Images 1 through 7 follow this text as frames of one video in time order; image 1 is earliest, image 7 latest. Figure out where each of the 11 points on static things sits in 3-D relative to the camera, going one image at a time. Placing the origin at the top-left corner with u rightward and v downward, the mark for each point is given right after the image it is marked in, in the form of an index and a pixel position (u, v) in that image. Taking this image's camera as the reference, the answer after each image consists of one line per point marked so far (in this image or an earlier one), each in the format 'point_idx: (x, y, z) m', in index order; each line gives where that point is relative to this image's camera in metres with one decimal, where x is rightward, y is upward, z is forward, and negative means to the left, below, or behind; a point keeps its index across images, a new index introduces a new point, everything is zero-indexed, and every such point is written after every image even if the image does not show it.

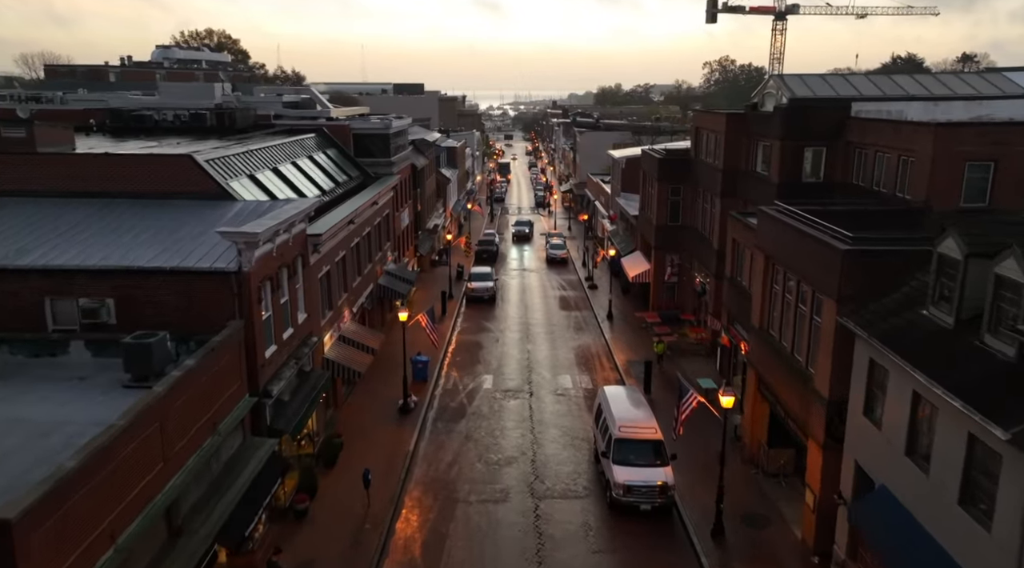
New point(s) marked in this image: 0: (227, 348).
0: (-6.1, -1.4, +18.7) m
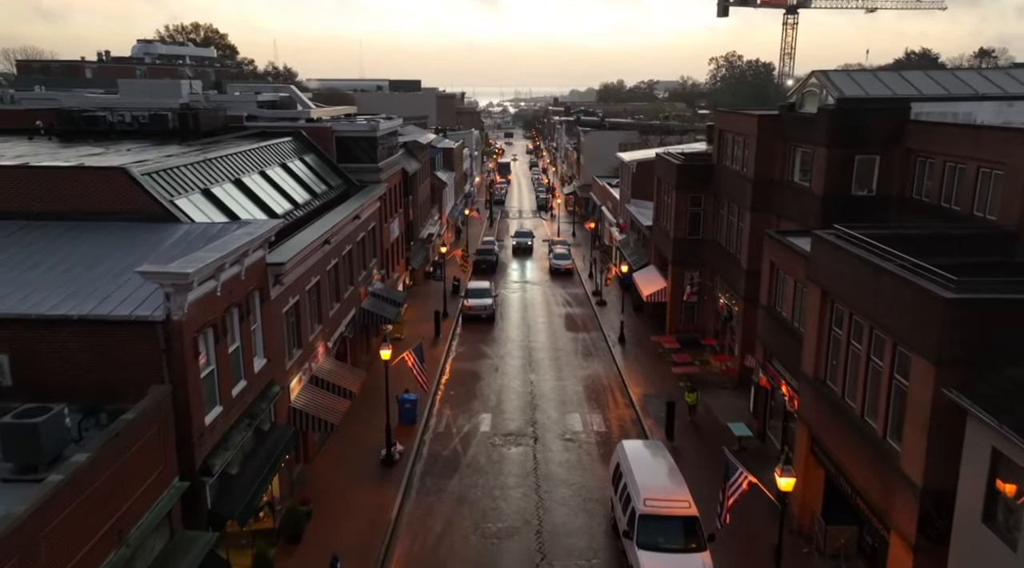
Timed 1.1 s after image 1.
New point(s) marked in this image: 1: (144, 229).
0: (-6.1, -2.3, +14.5) m
1: (-8.4, +1.3, +19.9) m
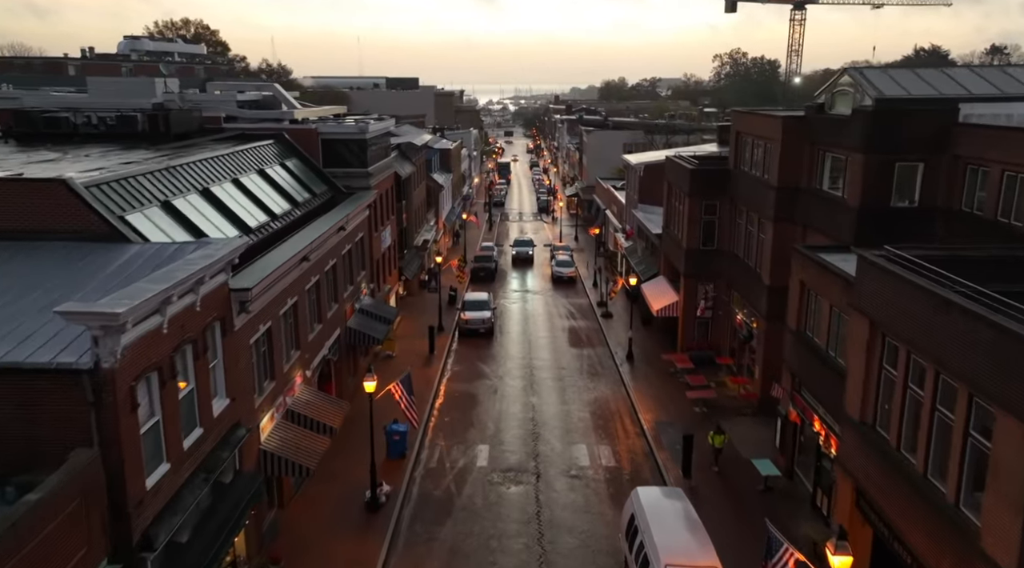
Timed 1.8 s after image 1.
0: (-6.1, -2.9, +11.8) m
1: (-8.4, +0.7, +17.2) m
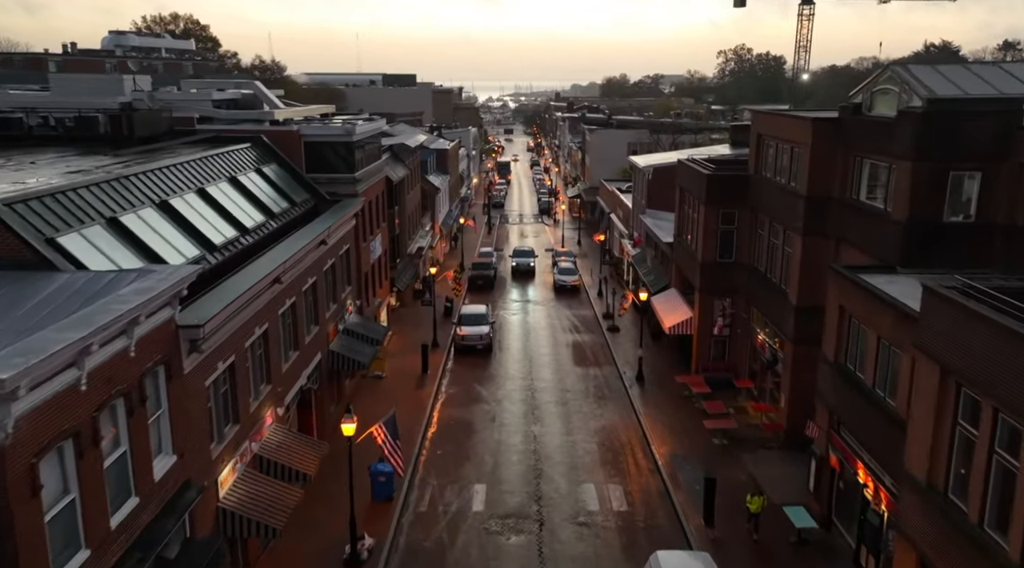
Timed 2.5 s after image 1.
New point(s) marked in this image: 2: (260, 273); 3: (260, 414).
0: (-6.1, -3.6, +9.1) m
1: (-8.5, 0.0, +14.4) m
2: (-5.8, +0.3, +19.9) m
3: (-5.7, -2.9, +19.6) m
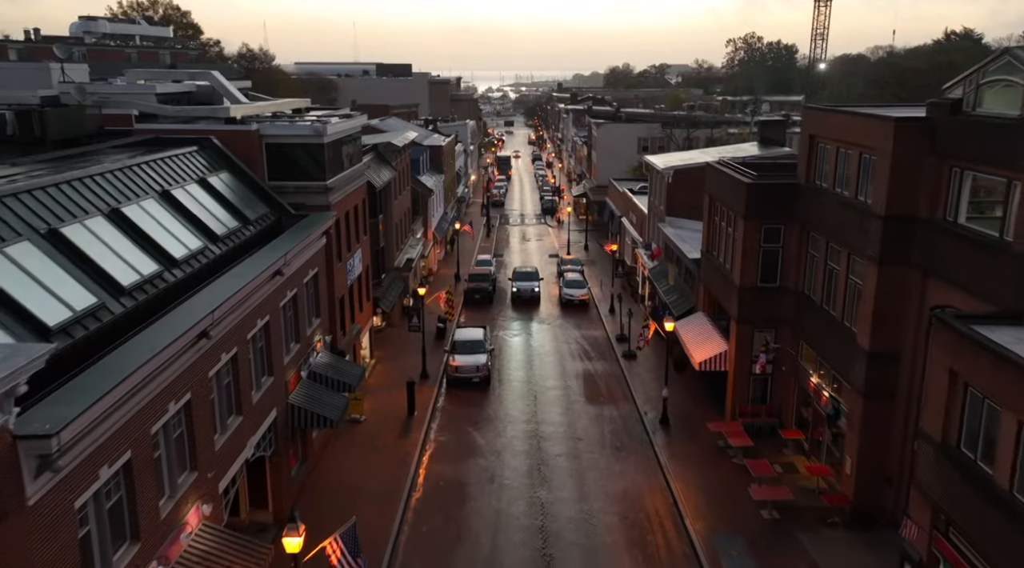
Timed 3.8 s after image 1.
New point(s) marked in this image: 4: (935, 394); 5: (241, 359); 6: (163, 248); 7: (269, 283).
0: (-6.1, -4.7, +4.1) m
1: (-8.4, -1.0, +9.4) m
2: (-5.7, -0.7, +14.9) m
3: (-5.7, -3.9, +14.7) m
4: (+7.6, -2.0, +15.6) m
5: (-5.7, -1.6, +18.0) m
6: (-7.2, +0.7, +18.0) m
7: (-5.5, 0.0, +19.7) m
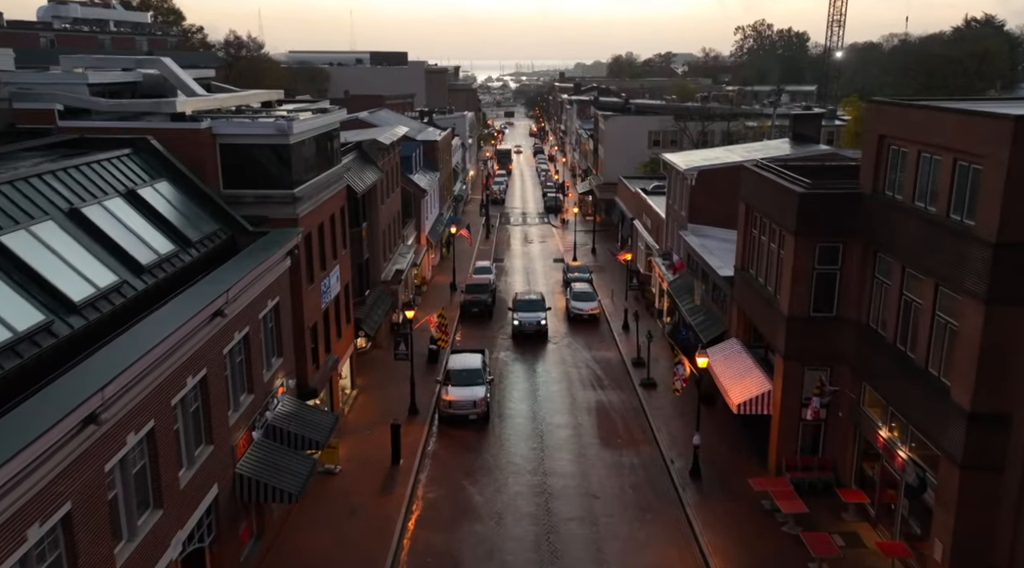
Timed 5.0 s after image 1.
0: (-6.0, -5.7, -0.2) m
1: (-8.3, -1.9, +5.1) m
2: (-5.7, -1.6, +10.6) m
3: (-5.6, -4.8, +10.4) m
4: (+7.7, -2.8, +11.3) m
5: (-5.6, -2.4, +13.7) m
6: (-7.1, -0.1, +13.6) m
7: (-5.5, -0.8, +15.4) m
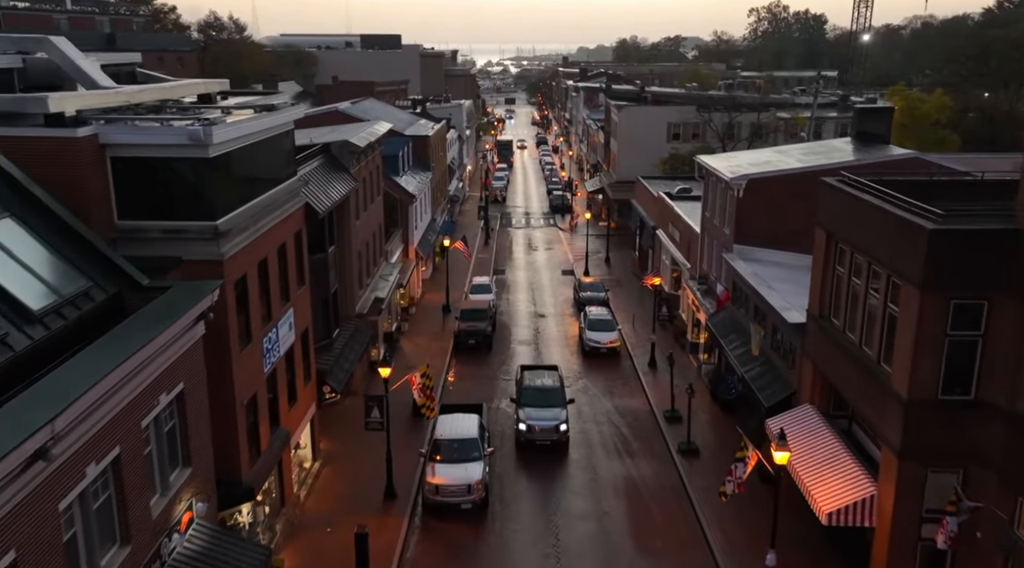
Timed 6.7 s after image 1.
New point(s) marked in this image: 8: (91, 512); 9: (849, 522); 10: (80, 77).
0: (-5.9, -7.3, -6.4) m
1: (-8.2, -3.5, -1.1) m
2: (-5.5, -3.0, +4.4) m
3: (-5.4, -6.2, +4.2) m
4: (+7.8, -4.3, +5.1) m
5: (-5.4, -3.8, +7.4) m
6: (-7.0, -1.5, +7.4) m
7: (-5.3, -2.1, +9.1) m
8: (-5.4, -2.9, +11.1) m
9: (+6.5, -4.6, +16.6) m
10: (-9.6, +4.7, +19.2) m
